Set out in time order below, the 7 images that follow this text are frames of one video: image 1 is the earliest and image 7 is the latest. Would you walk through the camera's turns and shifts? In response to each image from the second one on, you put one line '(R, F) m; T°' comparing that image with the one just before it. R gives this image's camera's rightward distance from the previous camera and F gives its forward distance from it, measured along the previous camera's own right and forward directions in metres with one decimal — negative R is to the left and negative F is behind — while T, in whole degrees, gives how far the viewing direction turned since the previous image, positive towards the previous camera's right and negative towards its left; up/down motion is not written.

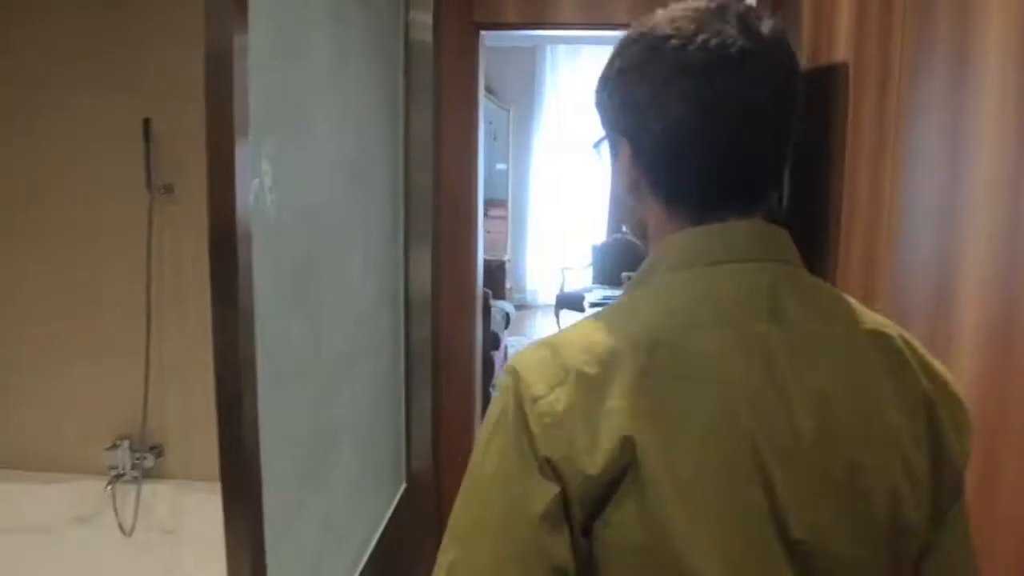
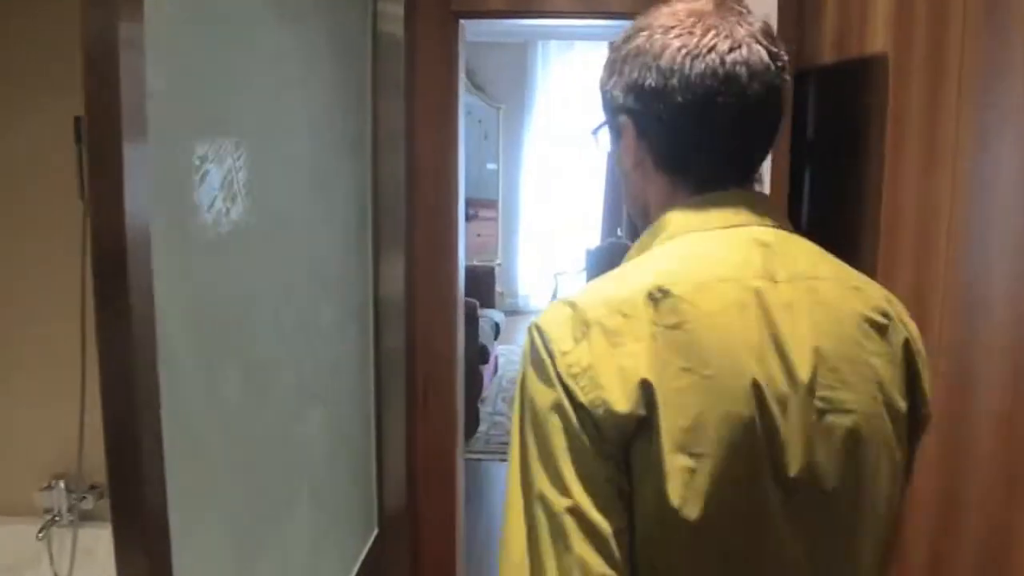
(-0.9, 0.0) m; +8°
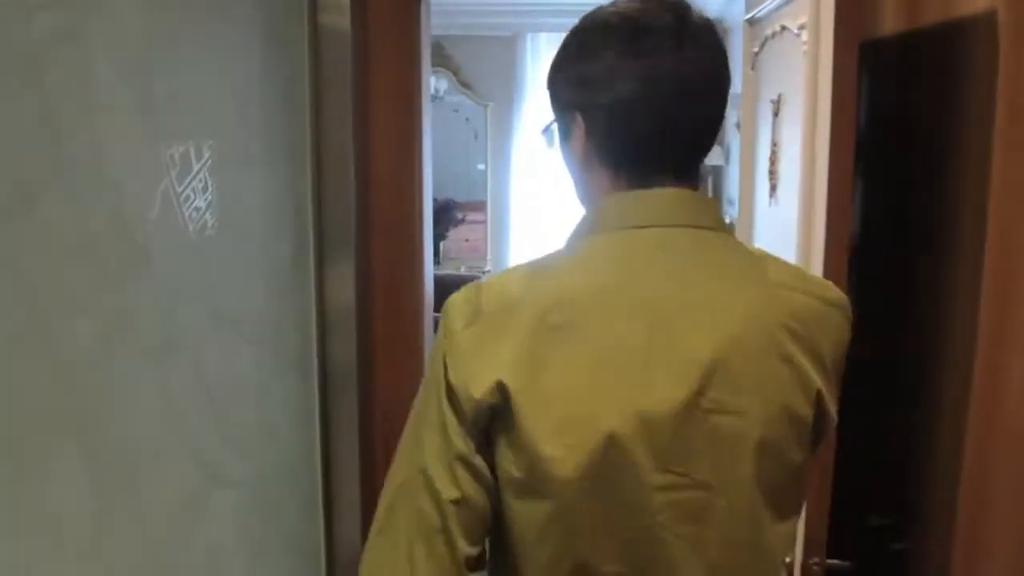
(+0.5, +0.2) m; -4°
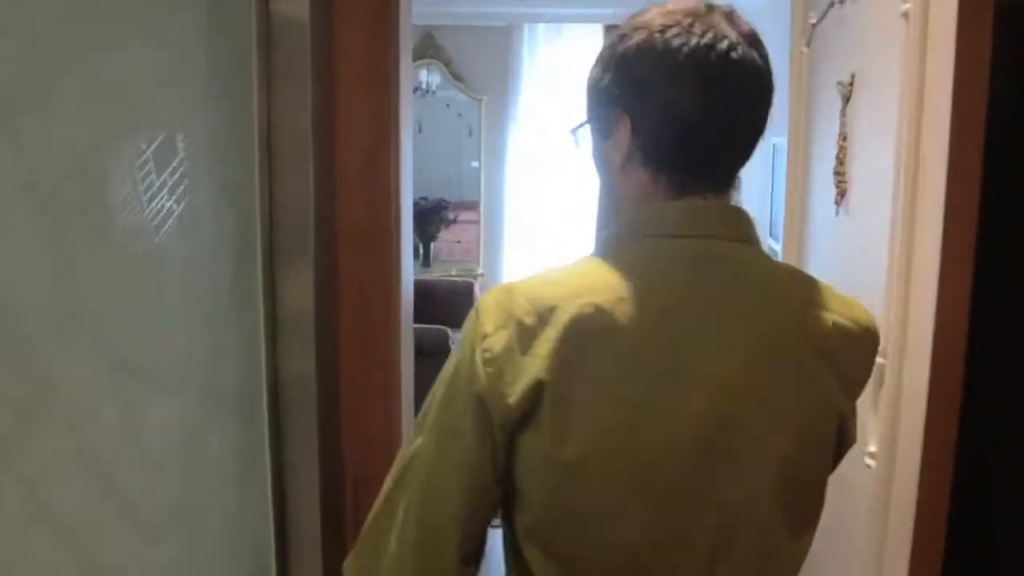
(0.0, +0.3) m; 0°
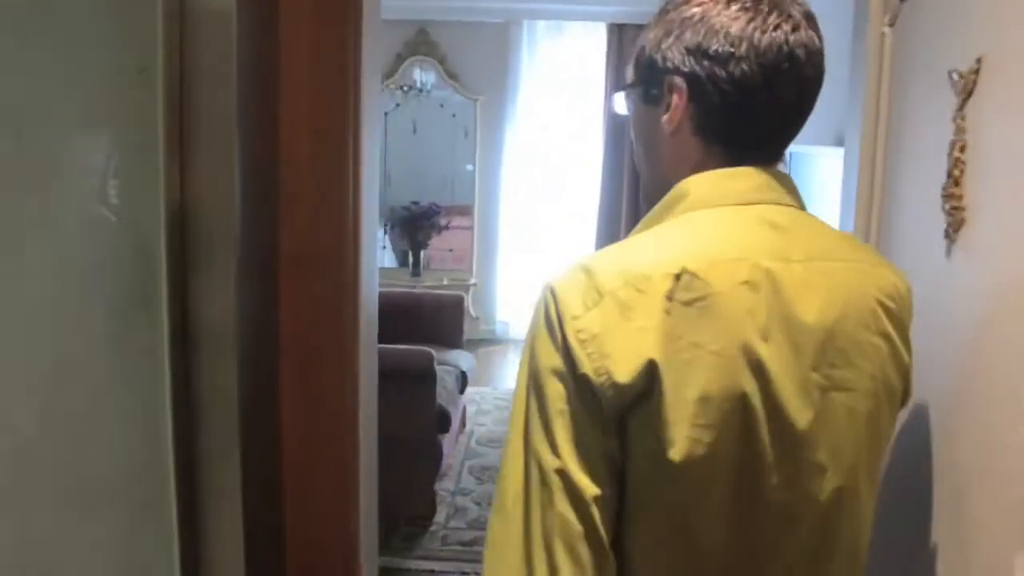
(-0.1, +0.3) m; +2°
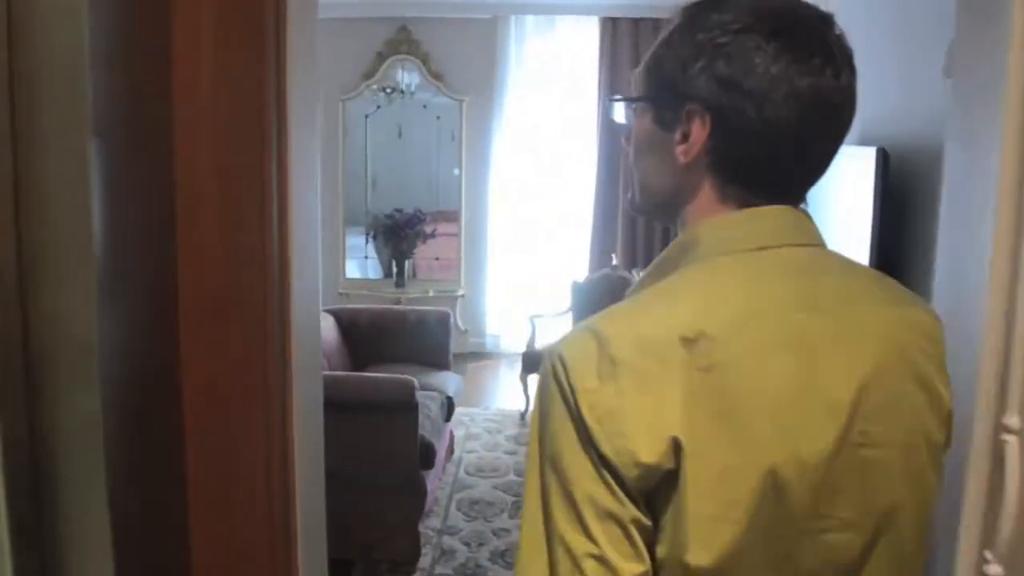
(0.0, +0.3) m; 0°
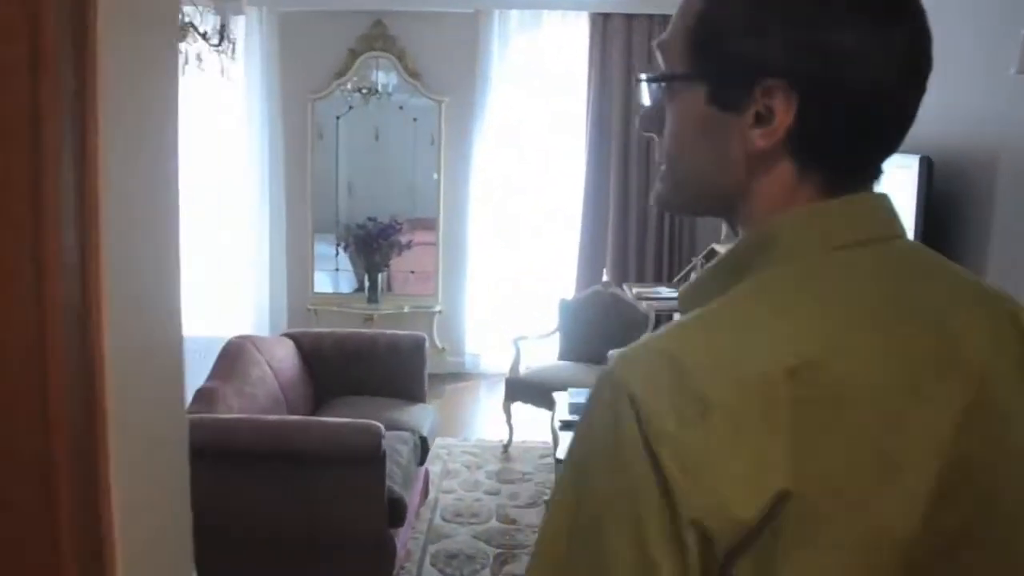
(0.0, +0.4) m; +1°
